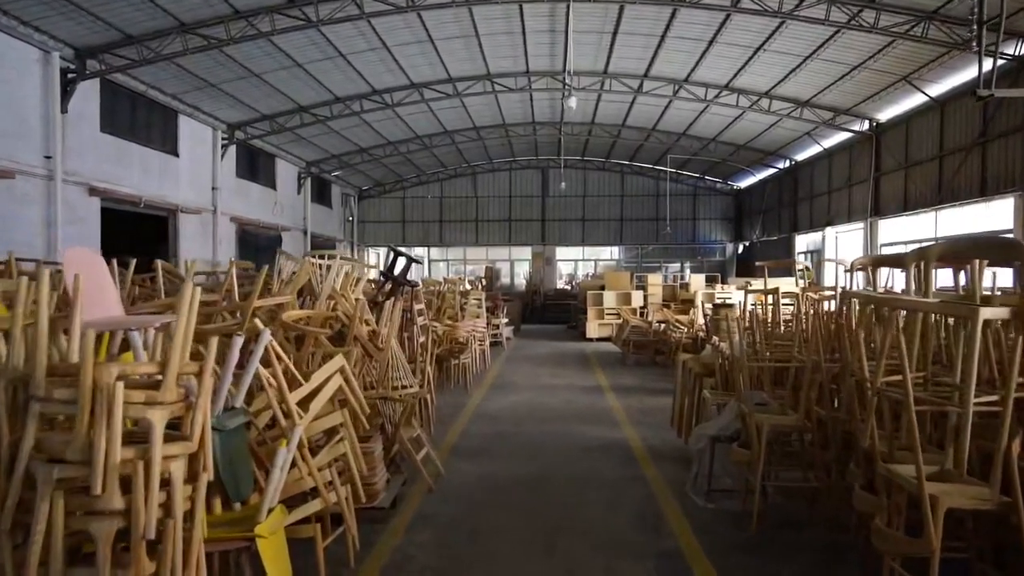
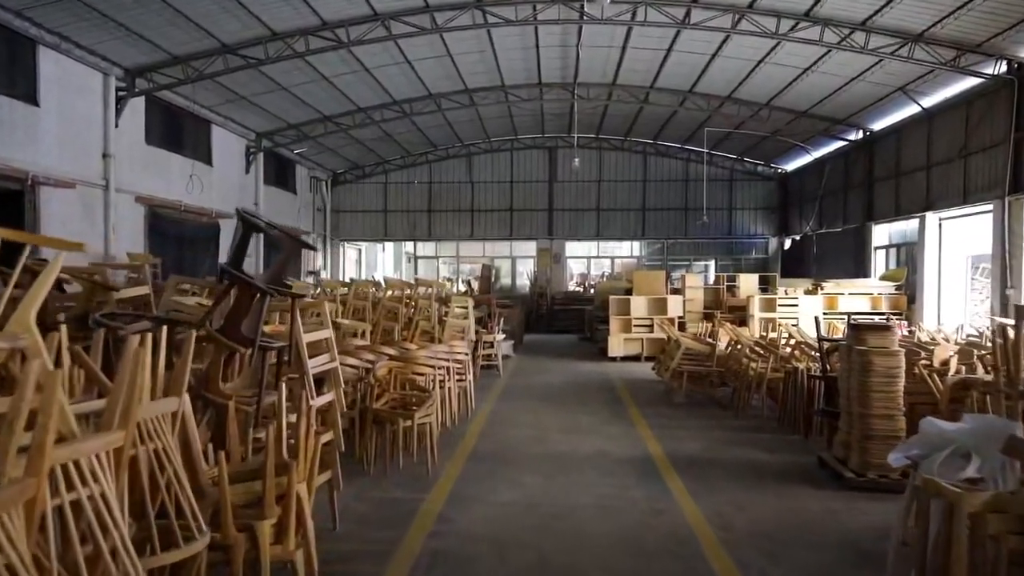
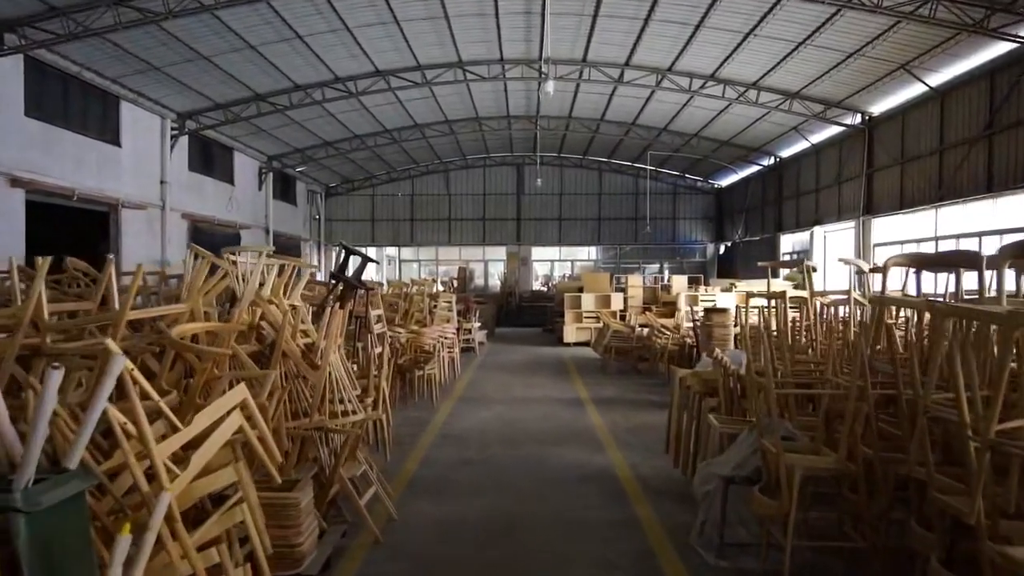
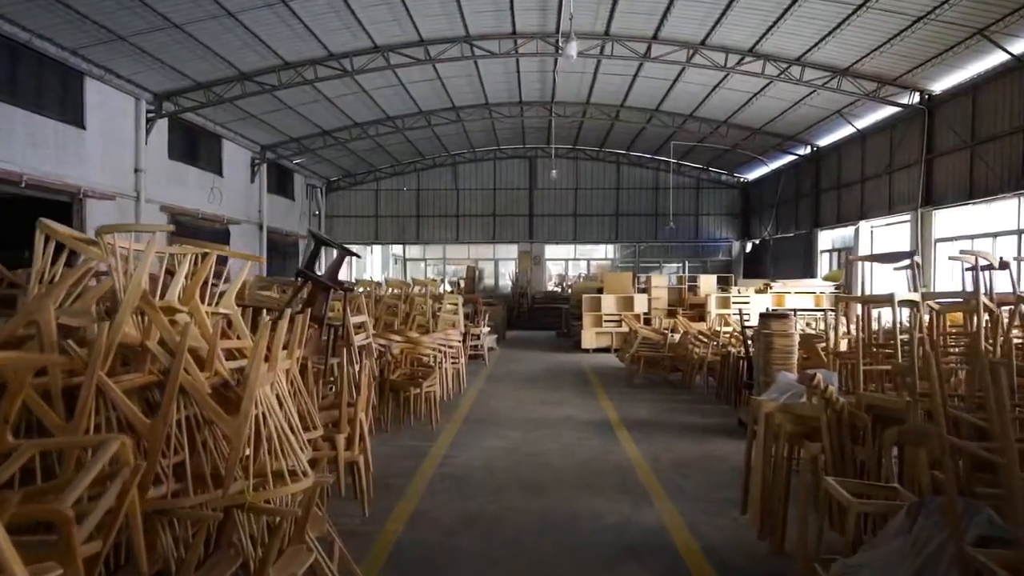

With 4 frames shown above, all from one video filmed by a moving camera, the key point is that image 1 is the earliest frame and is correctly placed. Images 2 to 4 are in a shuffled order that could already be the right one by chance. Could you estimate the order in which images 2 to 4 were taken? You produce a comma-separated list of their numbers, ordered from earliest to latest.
3, 4, 2
